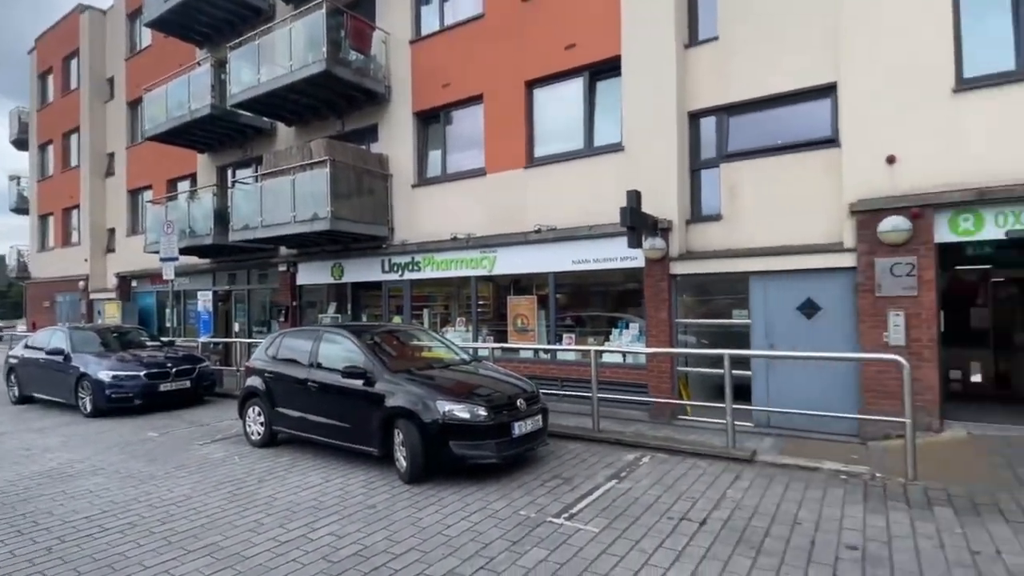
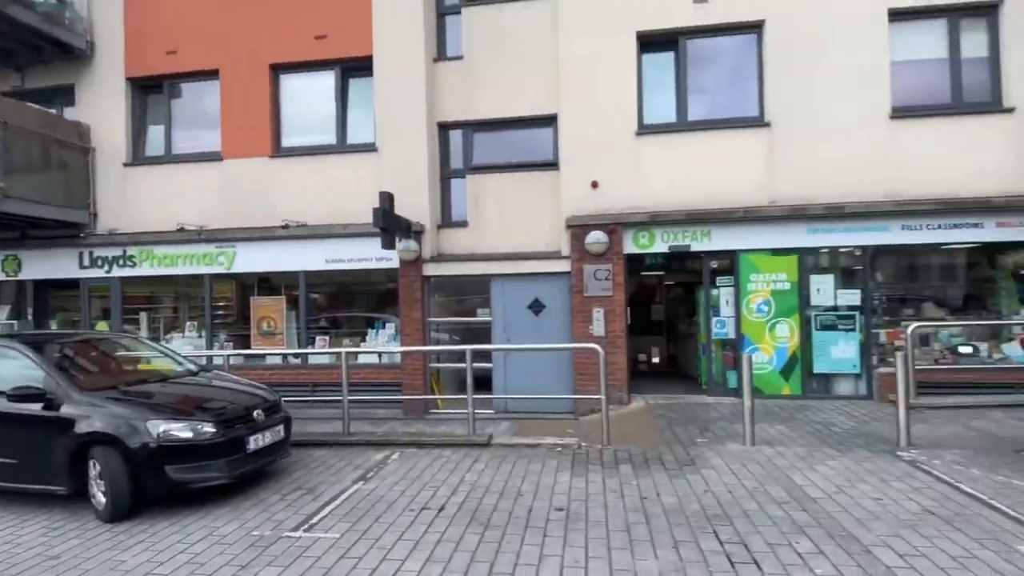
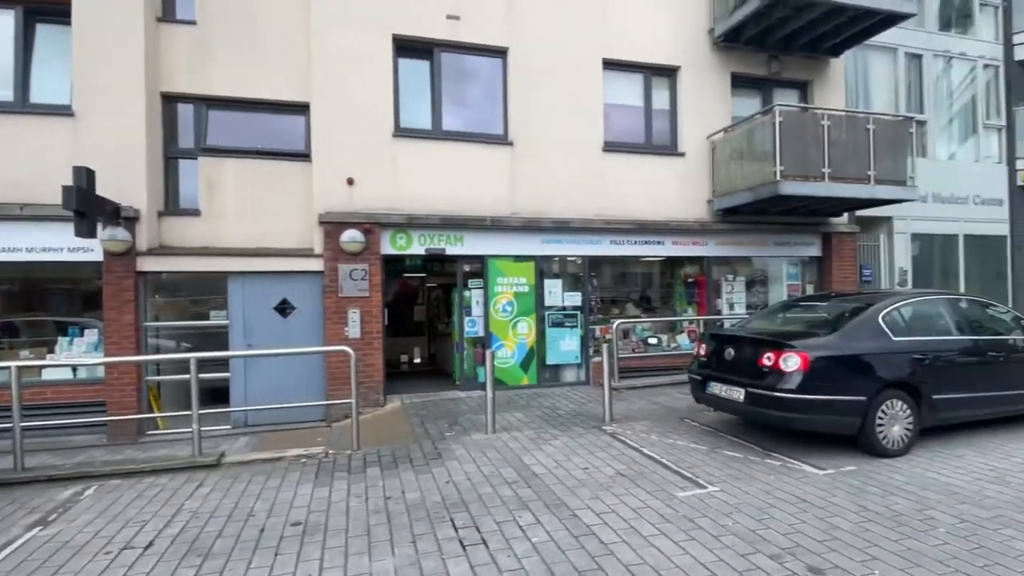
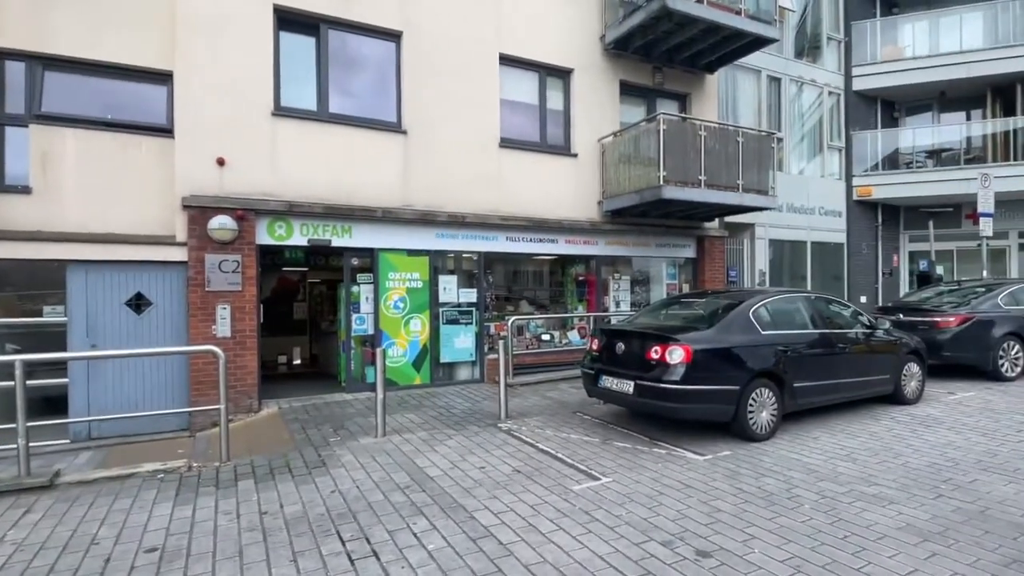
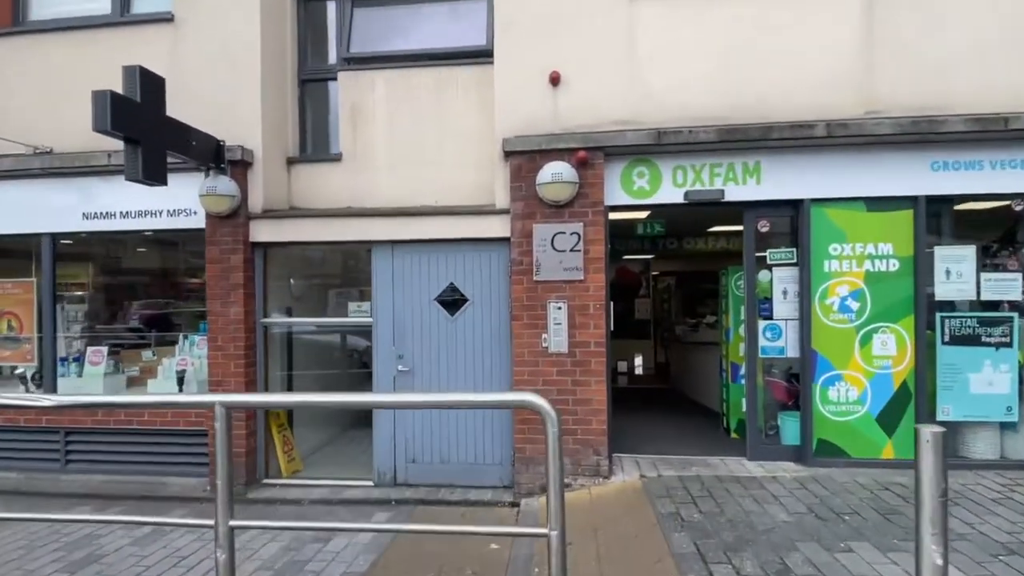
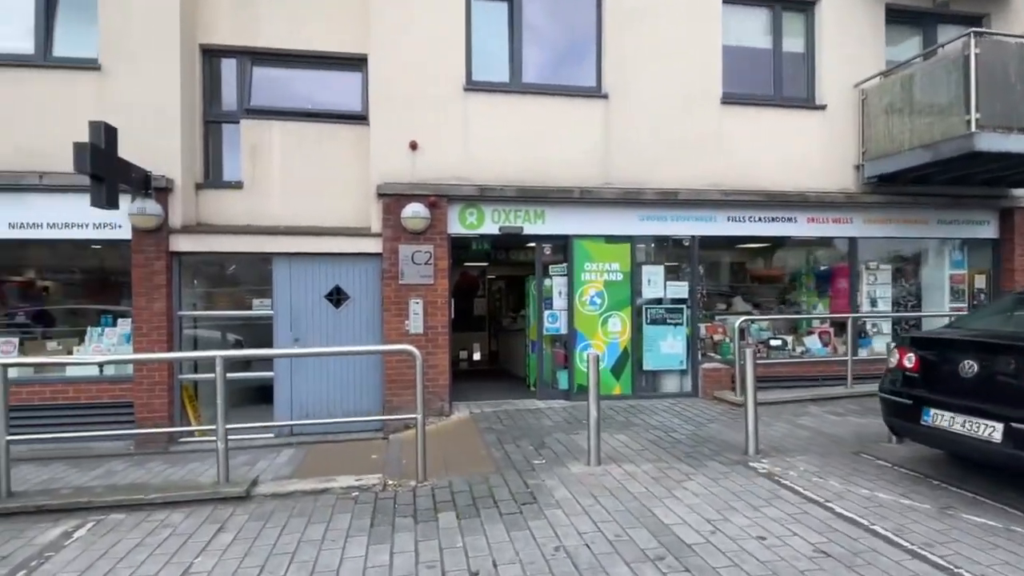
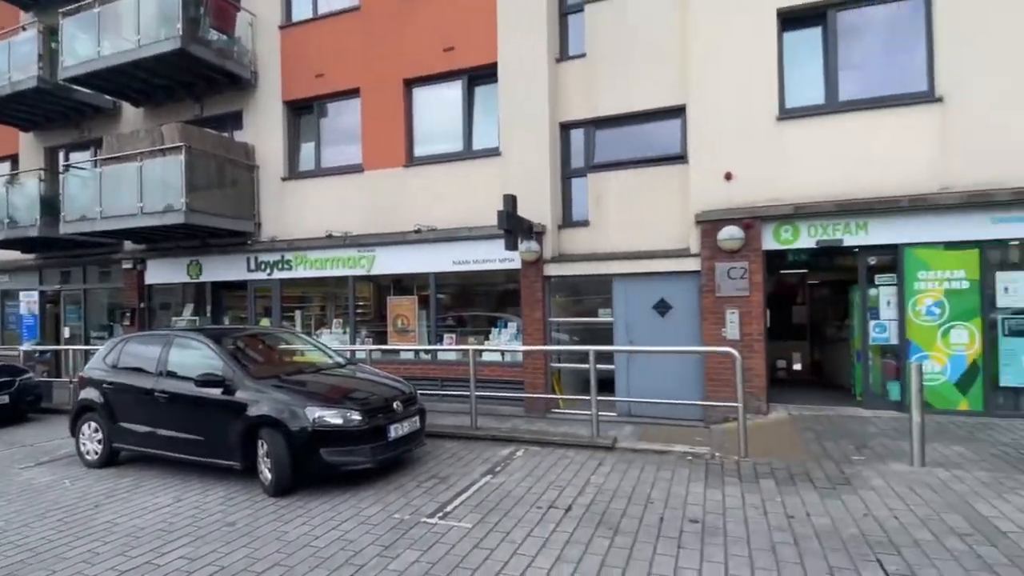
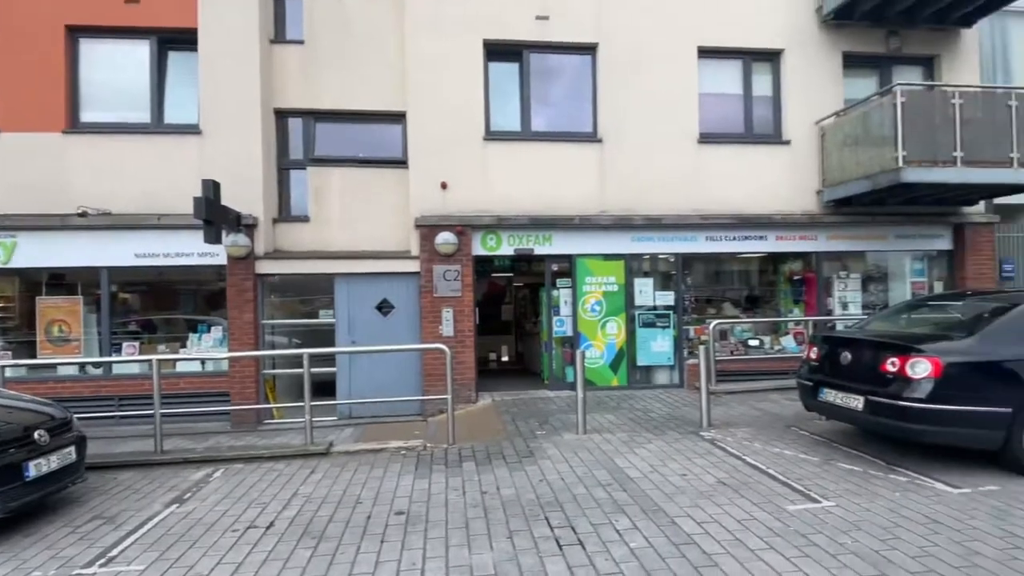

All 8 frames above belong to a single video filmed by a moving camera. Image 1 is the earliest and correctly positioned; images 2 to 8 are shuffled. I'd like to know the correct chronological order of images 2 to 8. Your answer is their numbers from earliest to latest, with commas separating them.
7, 2, 8, 3, 4, 6, 5
